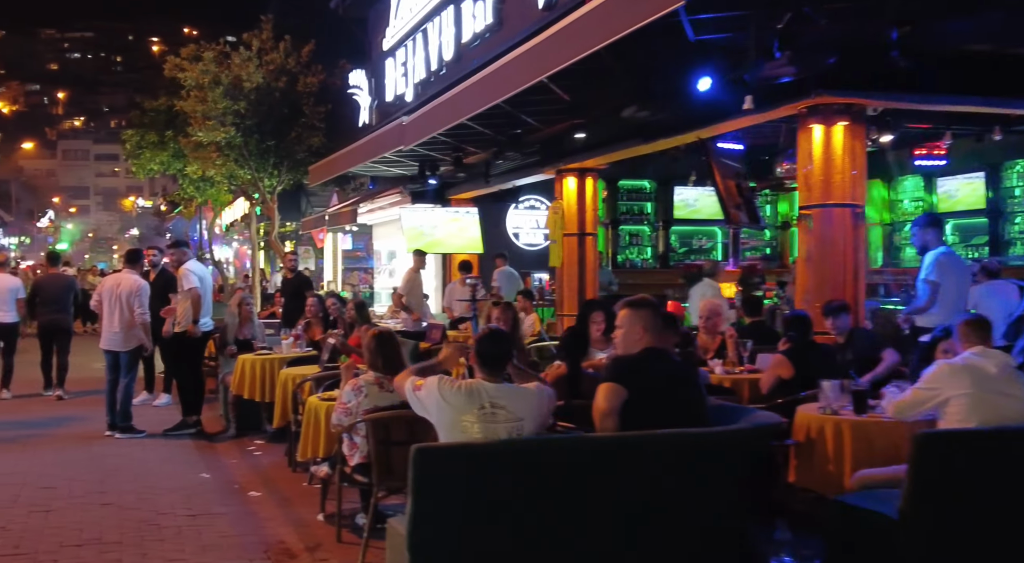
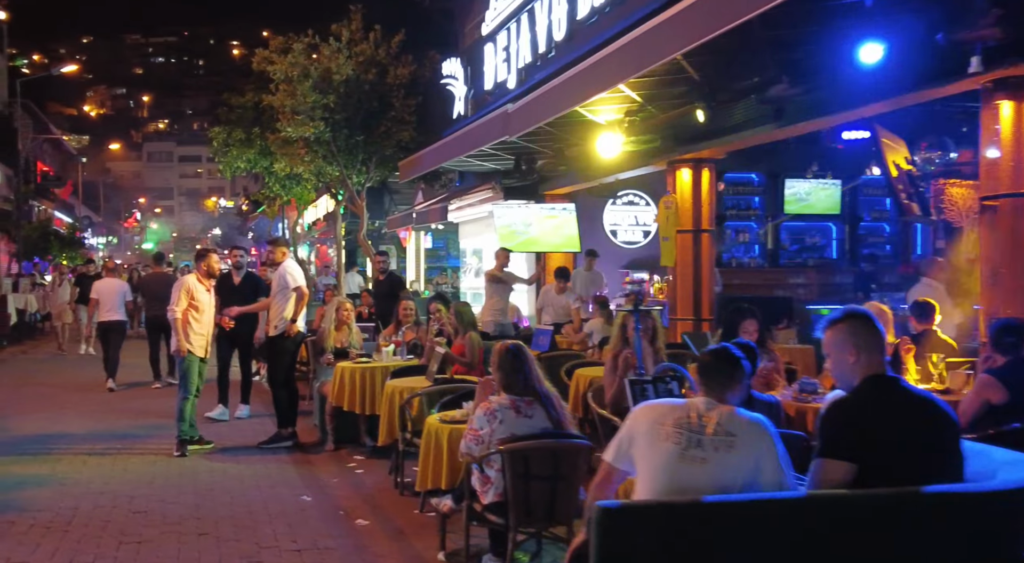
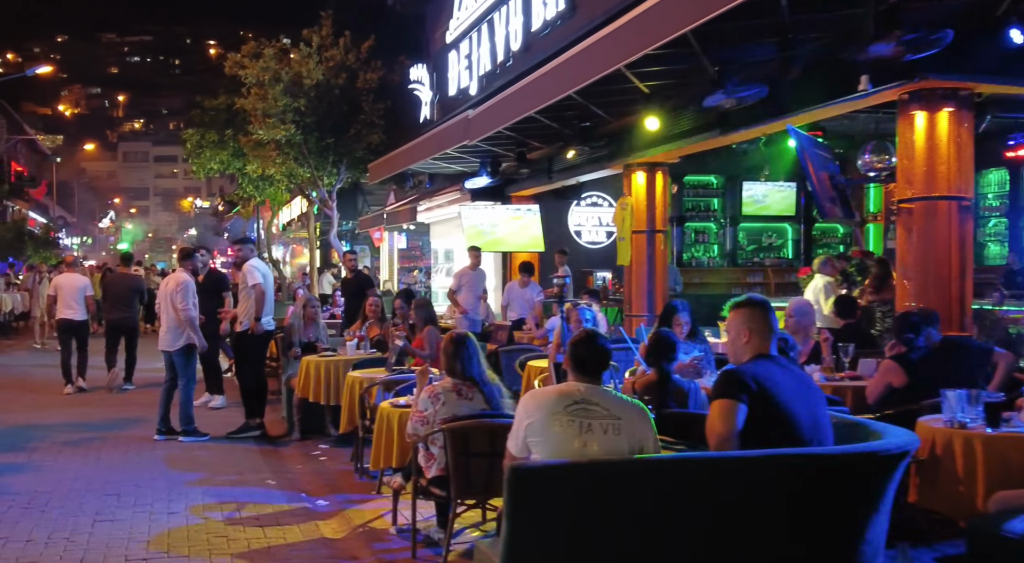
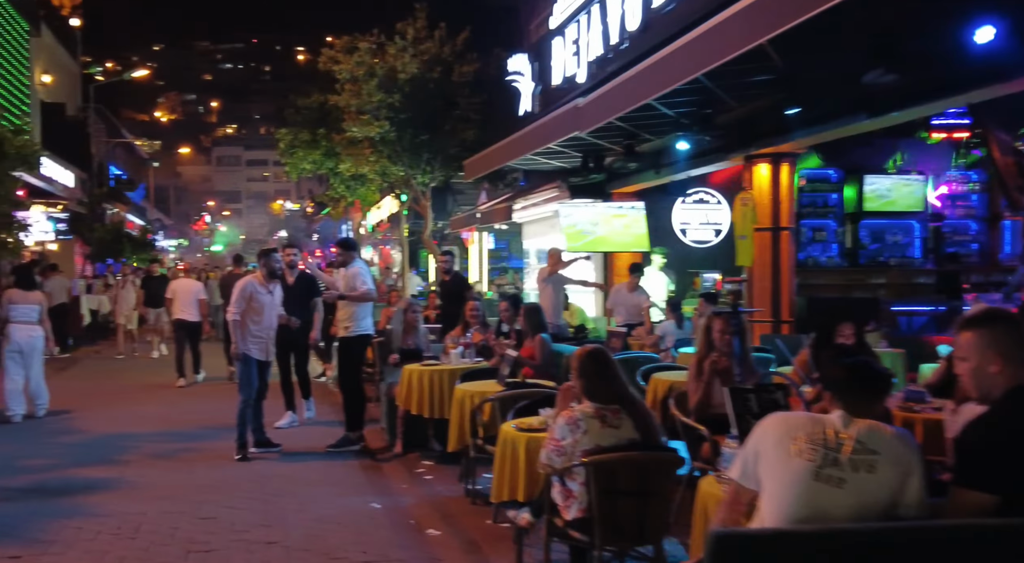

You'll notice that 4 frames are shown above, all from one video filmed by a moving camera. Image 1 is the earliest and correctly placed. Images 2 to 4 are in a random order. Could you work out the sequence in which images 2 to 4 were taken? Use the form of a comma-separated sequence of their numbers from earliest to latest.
3, 2, 4
